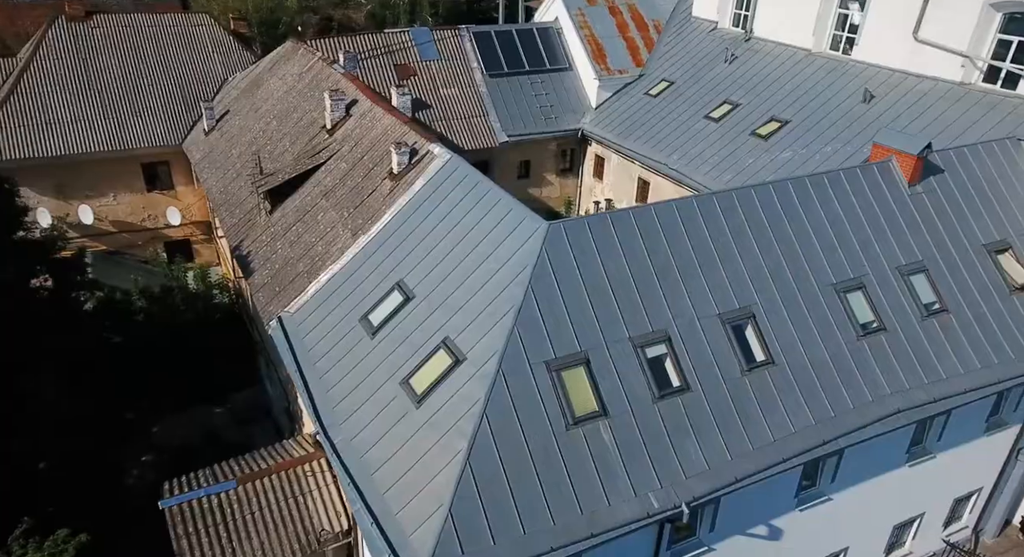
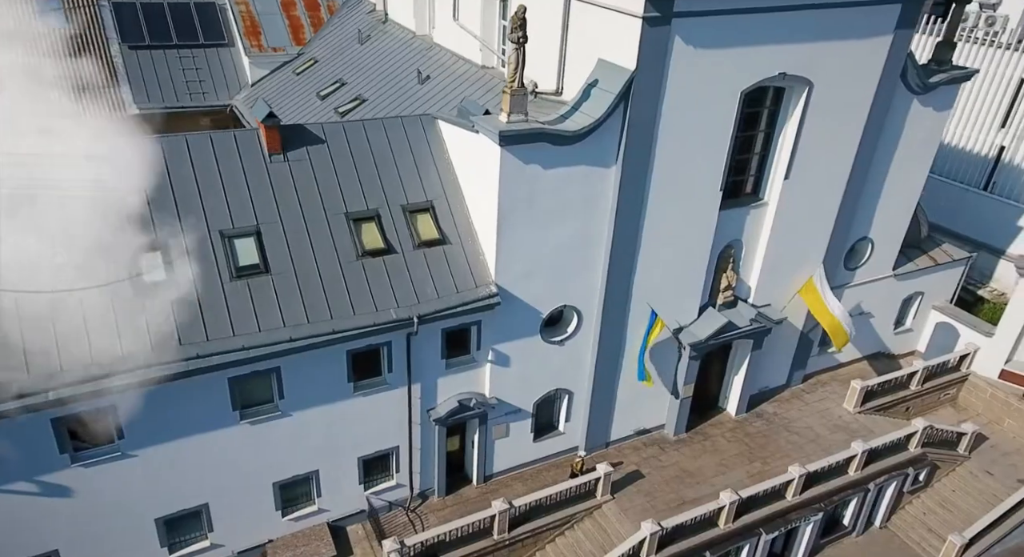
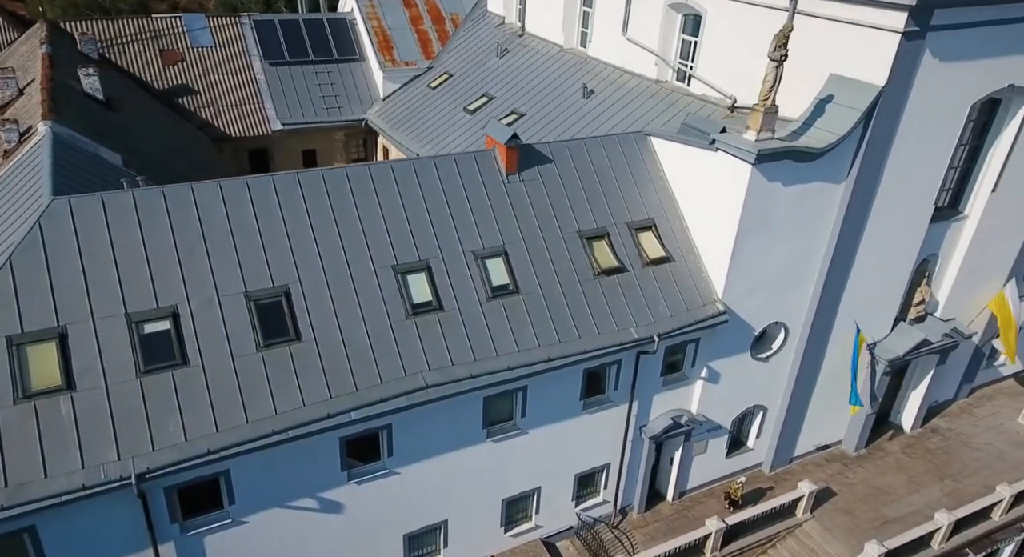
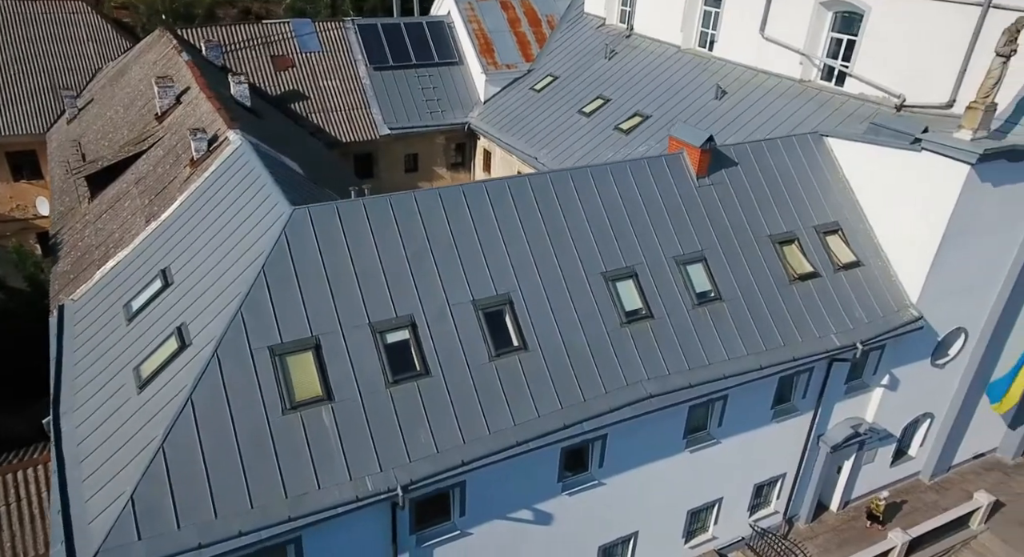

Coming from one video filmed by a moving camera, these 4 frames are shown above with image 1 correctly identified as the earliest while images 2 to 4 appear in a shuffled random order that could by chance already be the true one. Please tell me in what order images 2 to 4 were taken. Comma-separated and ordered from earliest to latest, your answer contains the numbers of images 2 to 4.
4, 3, 2
